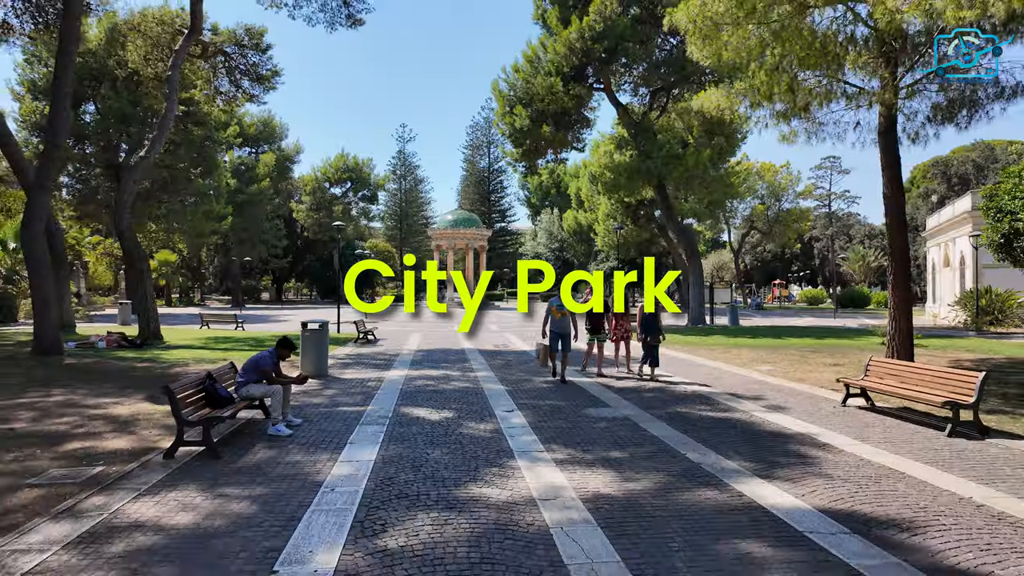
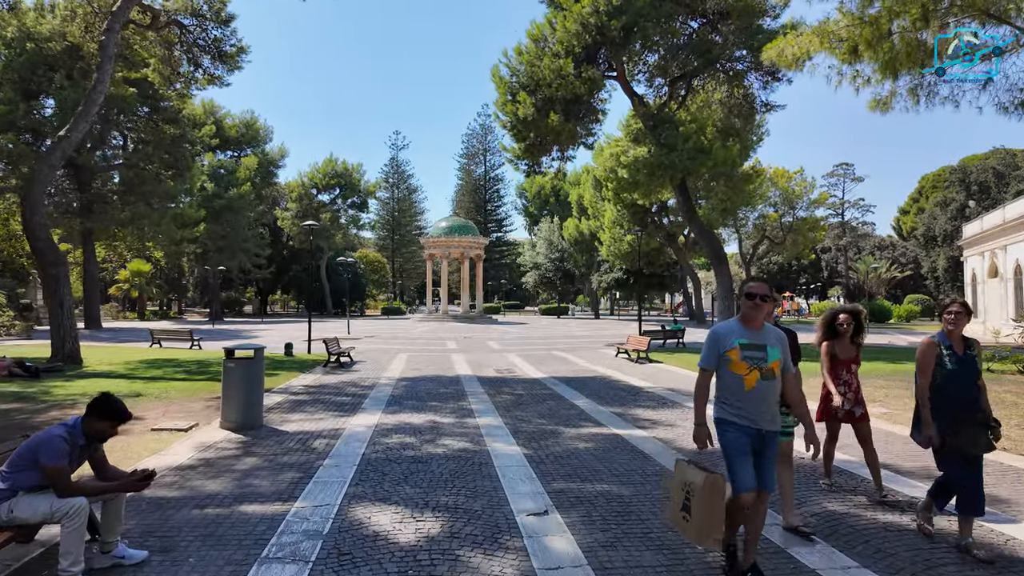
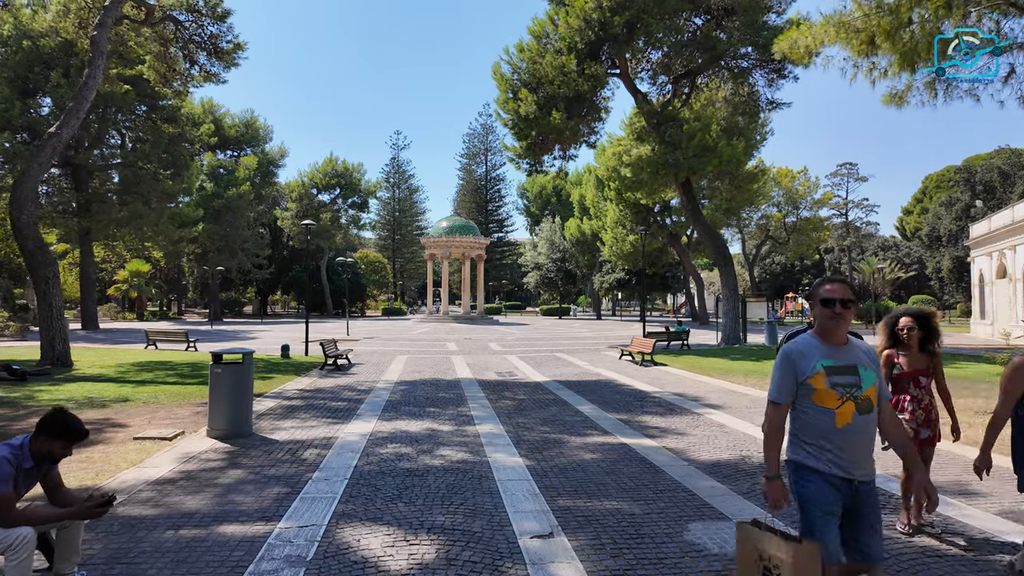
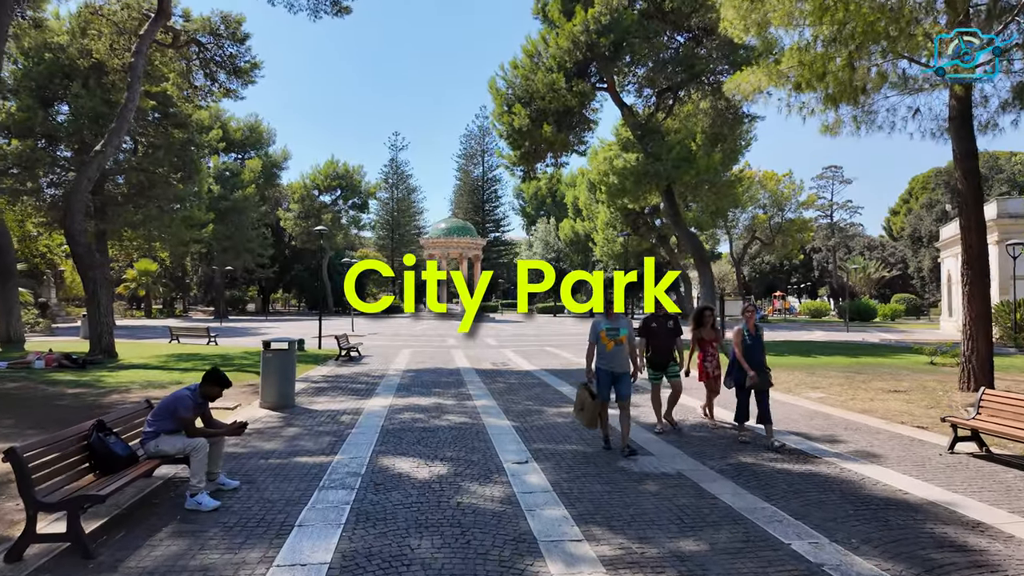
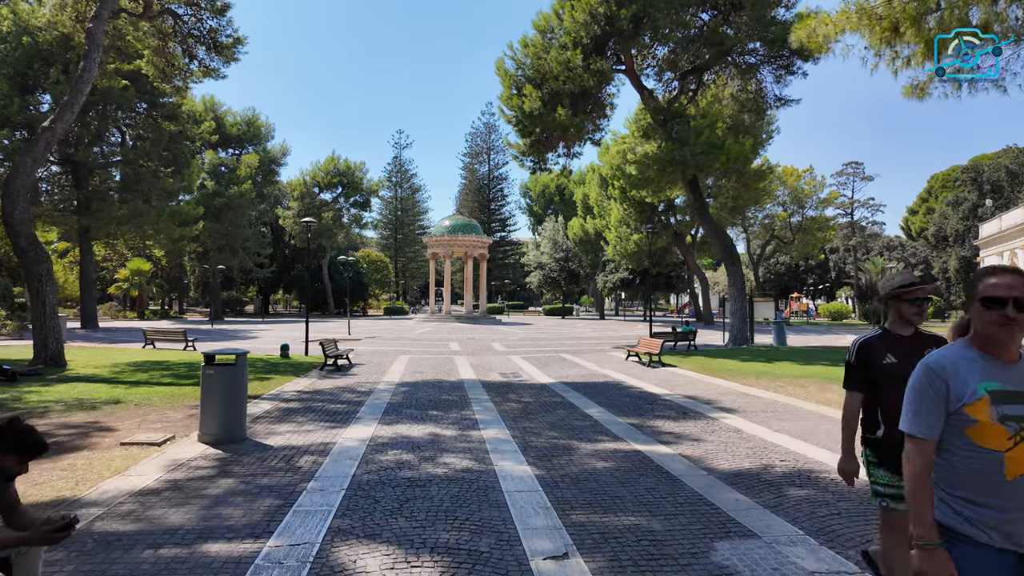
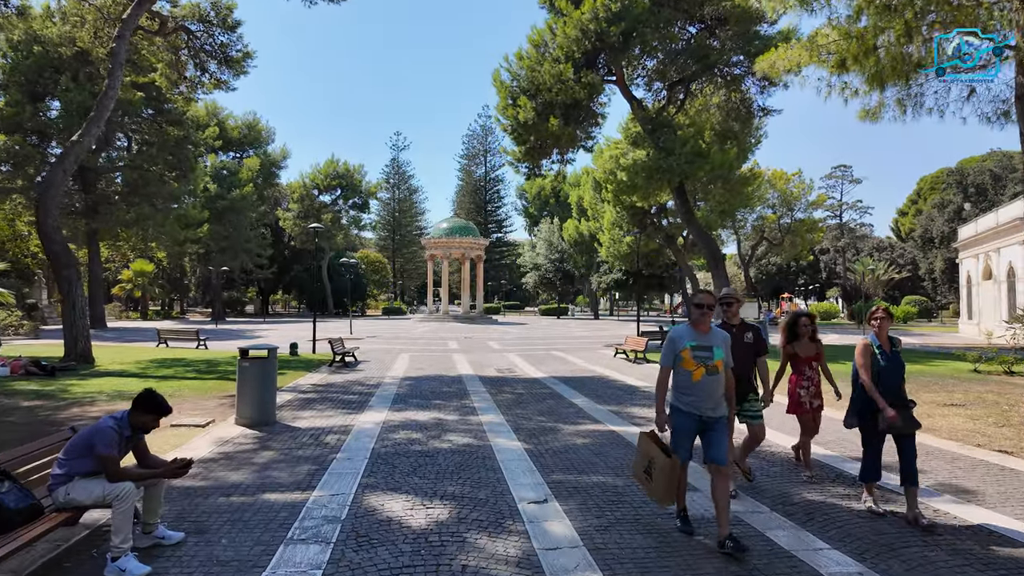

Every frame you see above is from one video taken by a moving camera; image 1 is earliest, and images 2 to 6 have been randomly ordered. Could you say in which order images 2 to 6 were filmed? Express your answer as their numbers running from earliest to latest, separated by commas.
4, 6, 2, 3, 5
